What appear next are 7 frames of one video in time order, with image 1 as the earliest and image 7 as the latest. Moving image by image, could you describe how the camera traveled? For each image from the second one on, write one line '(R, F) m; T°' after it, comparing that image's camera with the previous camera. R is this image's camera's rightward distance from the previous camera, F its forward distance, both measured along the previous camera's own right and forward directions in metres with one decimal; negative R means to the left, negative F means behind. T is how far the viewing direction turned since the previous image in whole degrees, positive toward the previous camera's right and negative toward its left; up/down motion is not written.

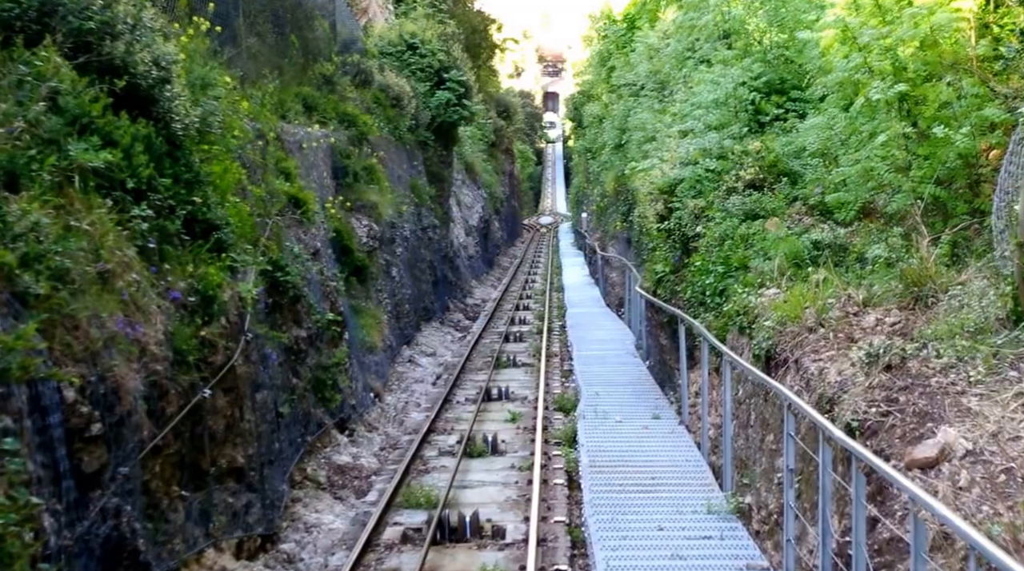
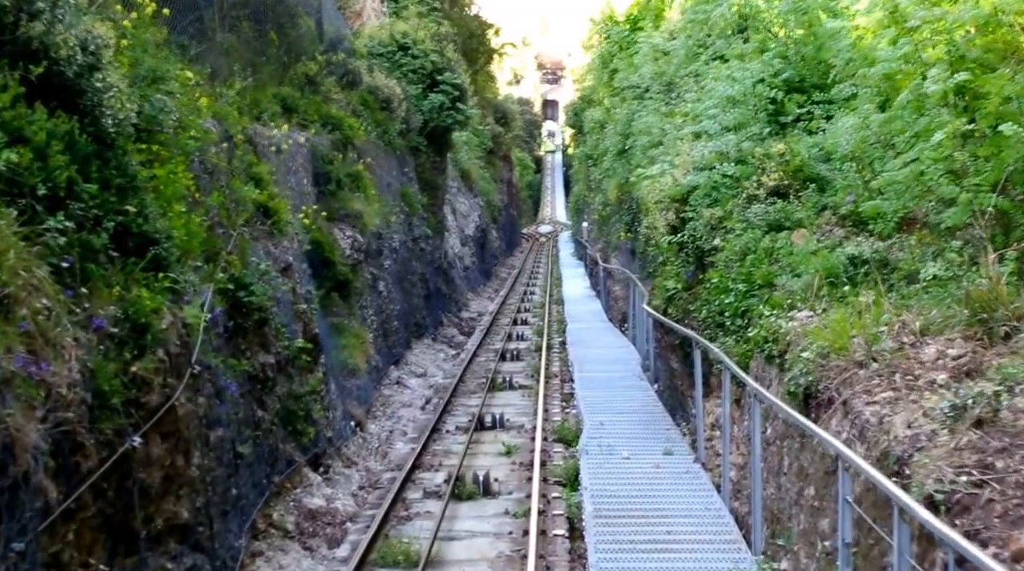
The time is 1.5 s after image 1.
(+0.1, +1.5) m; 0°
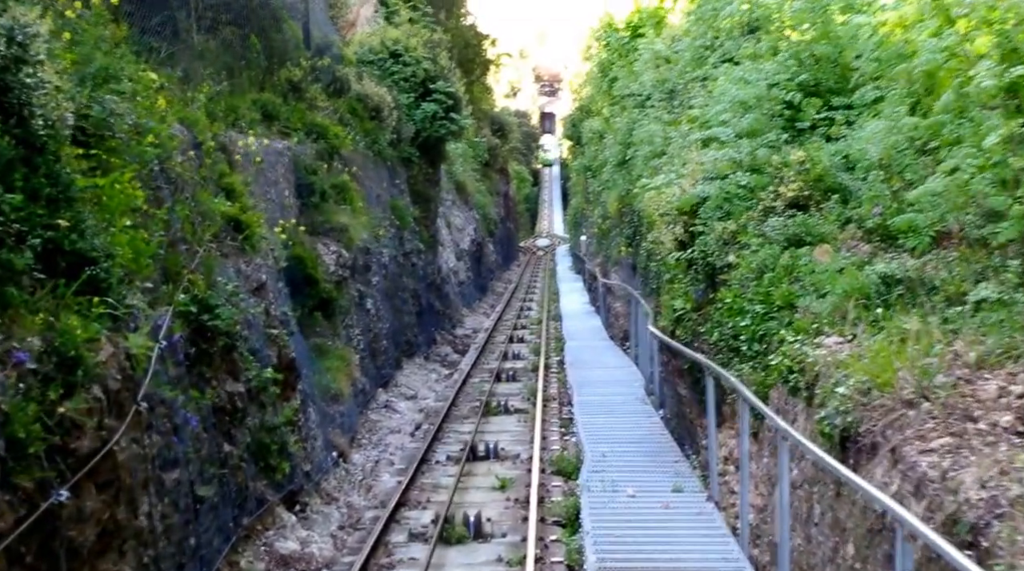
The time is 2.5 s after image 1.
(0.0, +1.1) m; 0°
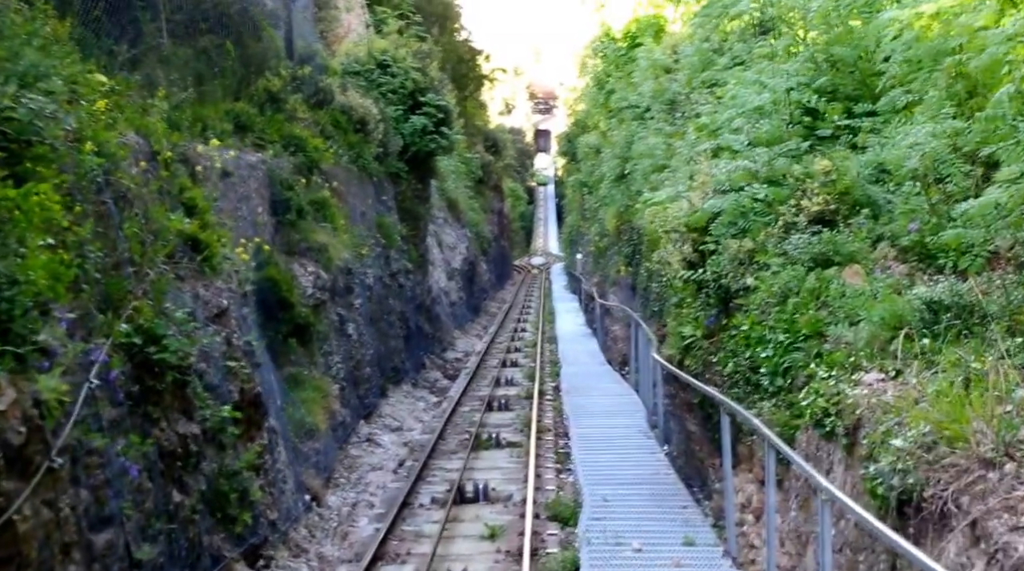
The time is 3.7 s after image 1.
(0.0, +1.3) m; 0°
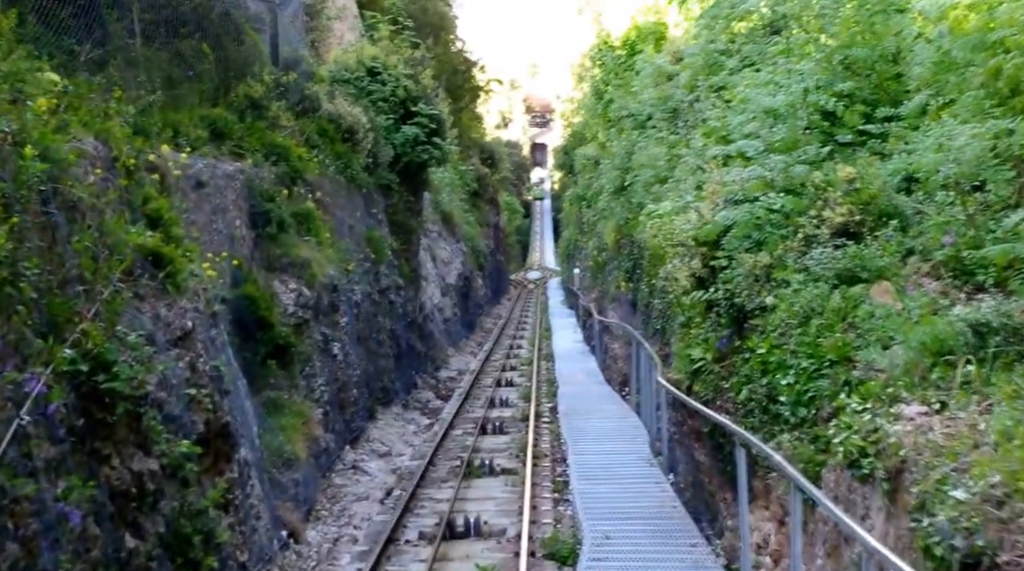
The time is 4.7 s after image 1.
(0.0, +0.9) m; 0°
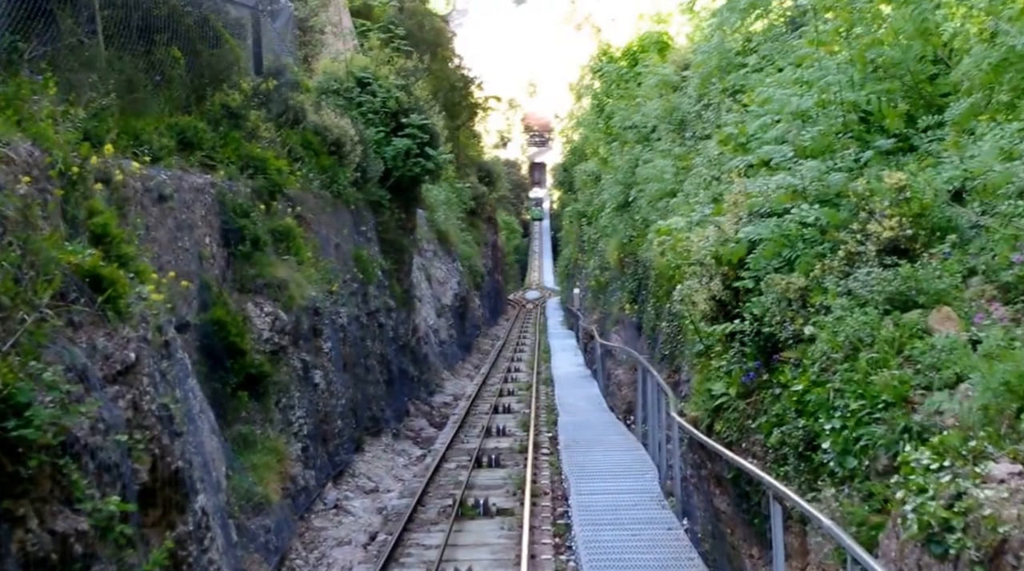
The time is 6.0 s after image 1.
(0.0, +1.3) m; 0°
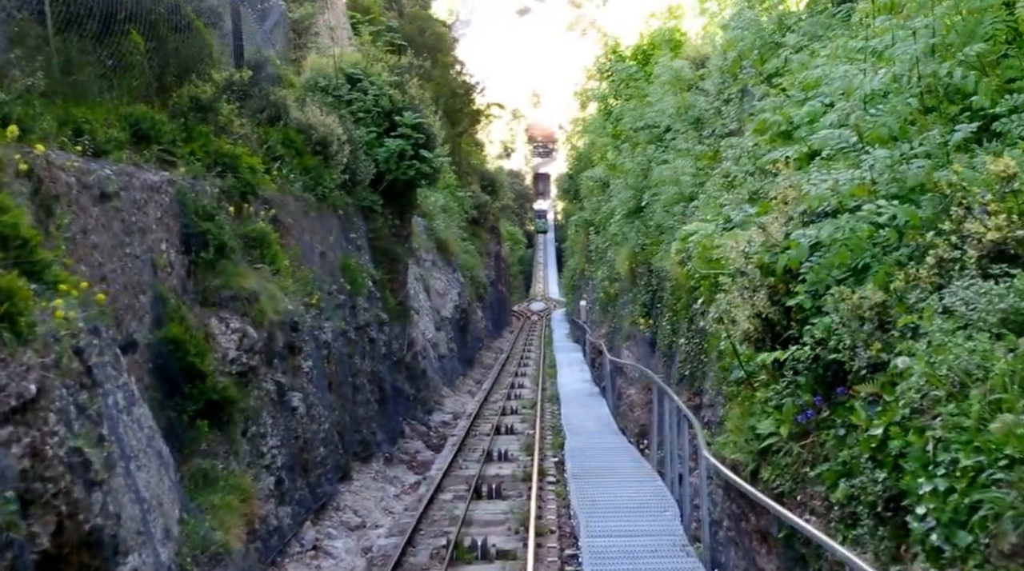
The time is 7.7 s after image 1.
(0.0, +1.7) m; 0°
